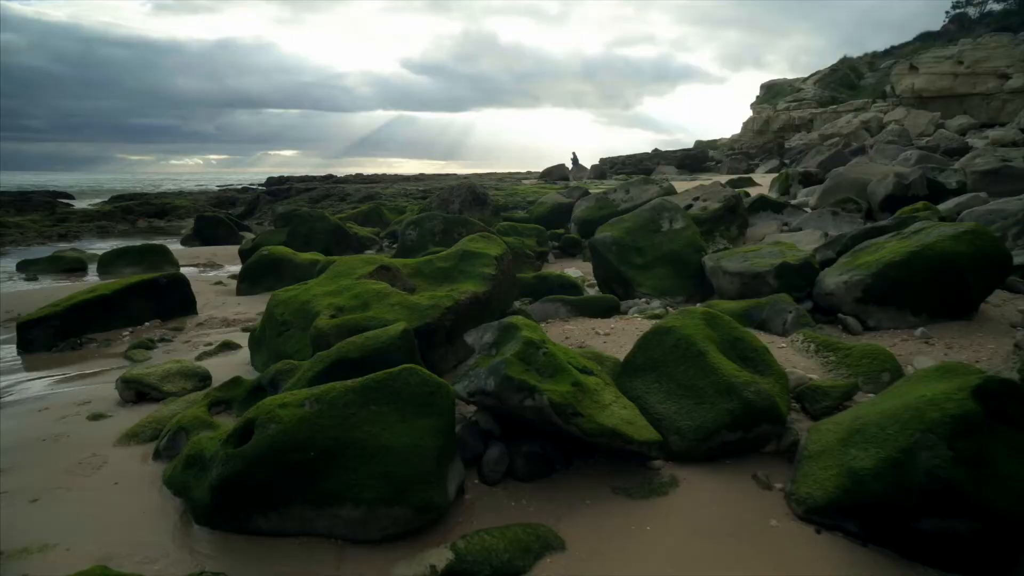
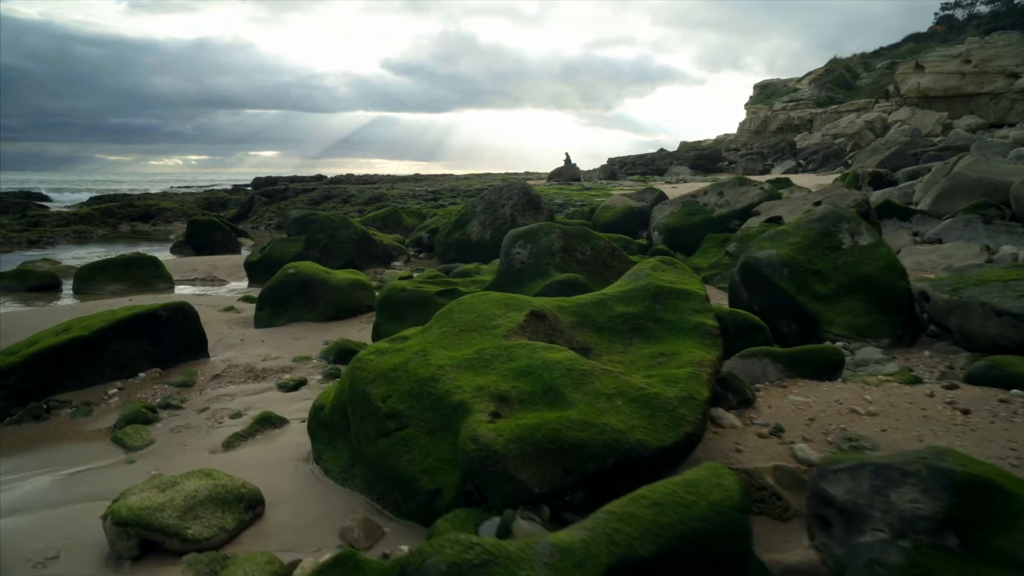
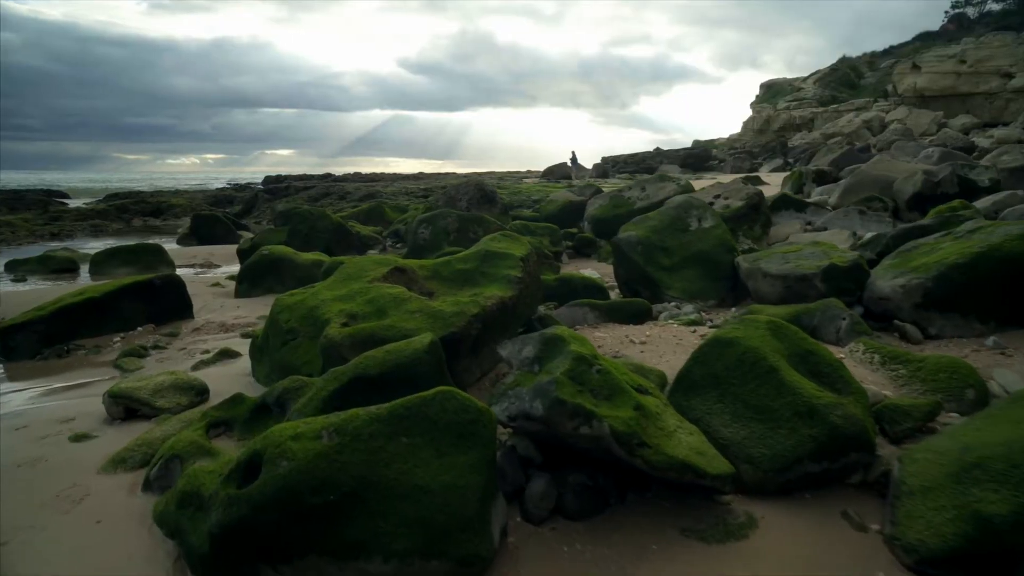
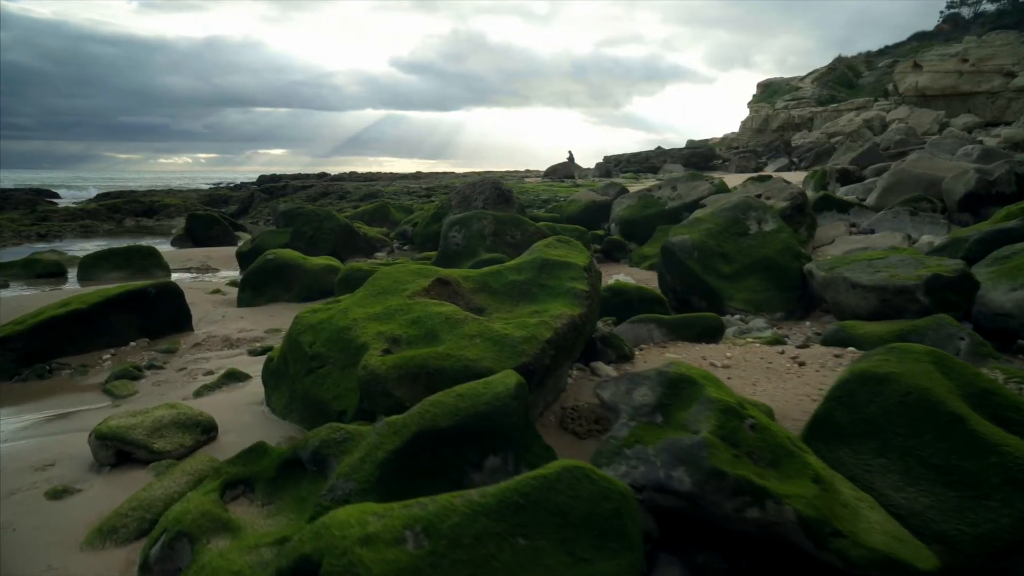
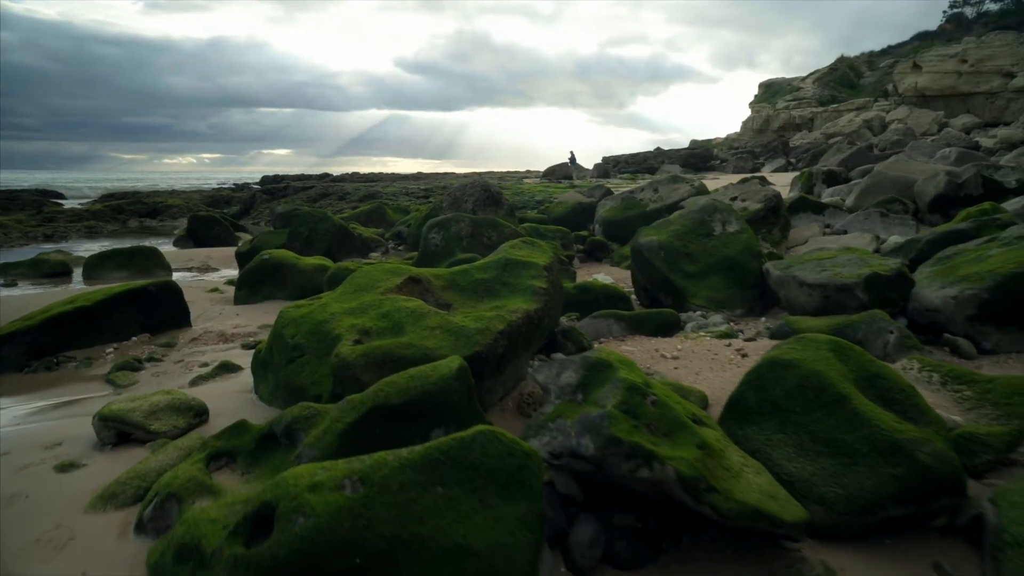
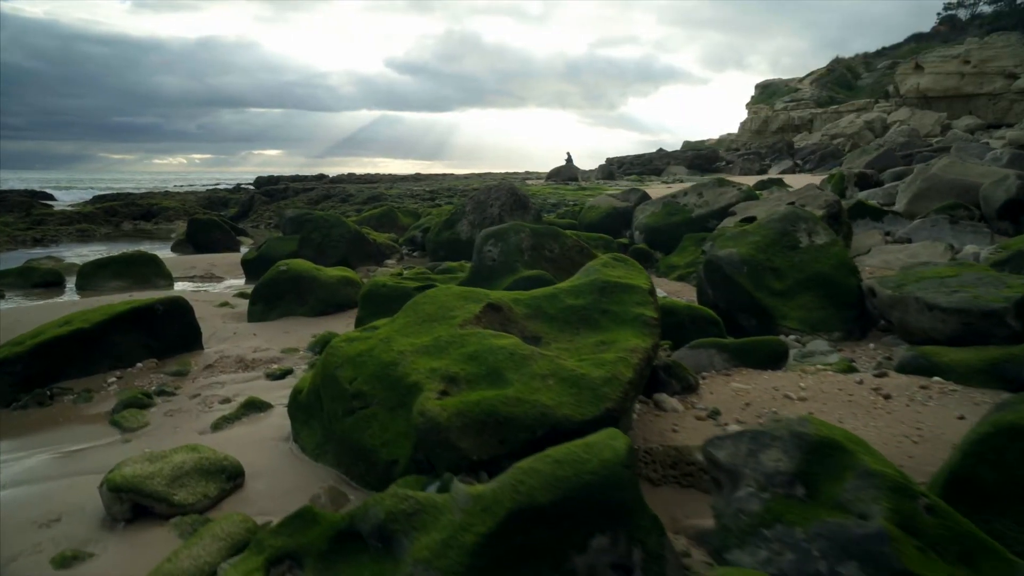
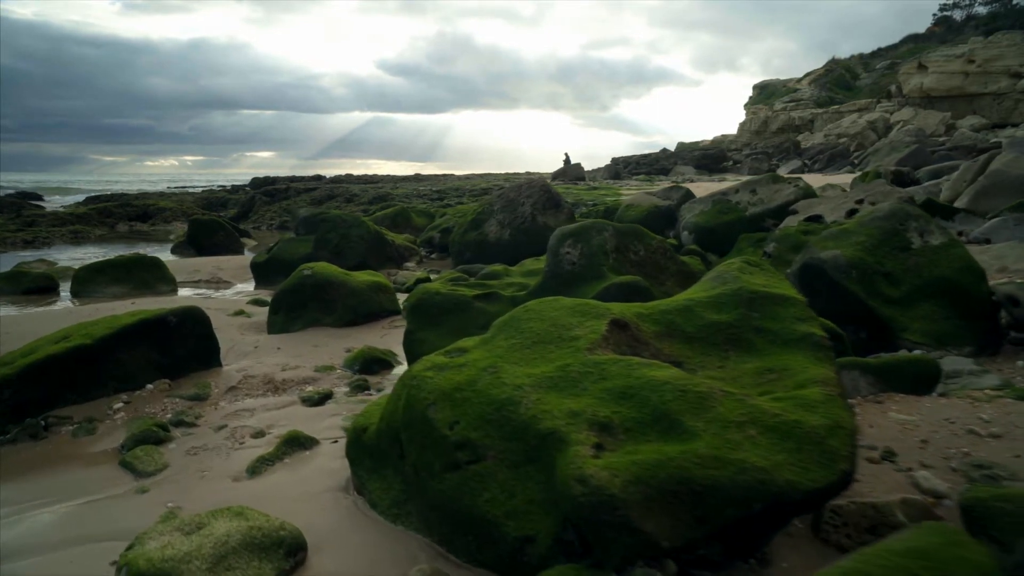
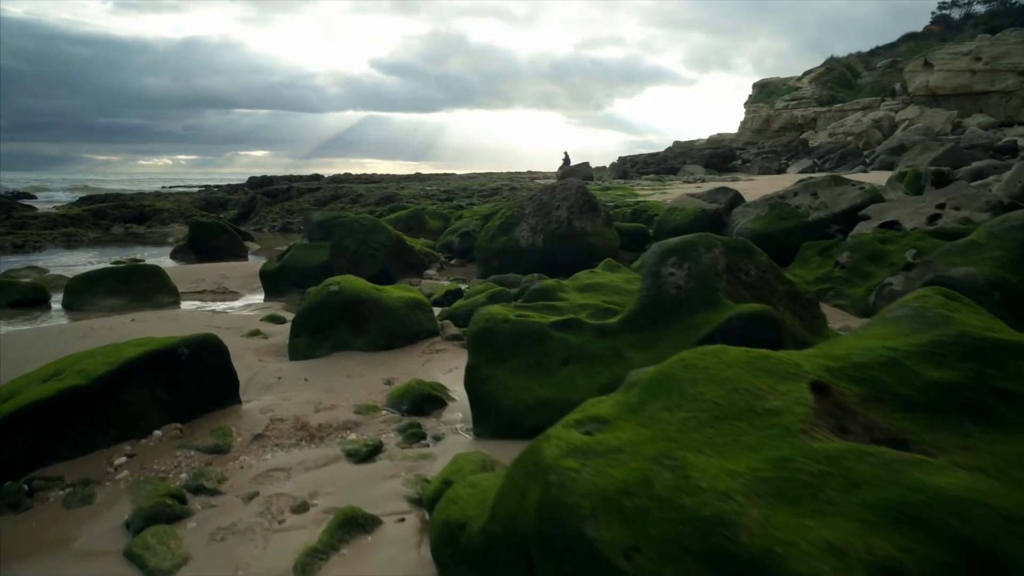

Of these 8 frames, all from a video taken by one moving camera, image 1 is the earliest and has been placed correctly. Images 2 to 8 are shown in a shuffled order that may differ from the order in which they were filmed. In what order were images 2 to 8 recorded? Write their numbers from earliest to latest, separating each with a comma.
3, 5, 4, 6, 2, 7, 8
